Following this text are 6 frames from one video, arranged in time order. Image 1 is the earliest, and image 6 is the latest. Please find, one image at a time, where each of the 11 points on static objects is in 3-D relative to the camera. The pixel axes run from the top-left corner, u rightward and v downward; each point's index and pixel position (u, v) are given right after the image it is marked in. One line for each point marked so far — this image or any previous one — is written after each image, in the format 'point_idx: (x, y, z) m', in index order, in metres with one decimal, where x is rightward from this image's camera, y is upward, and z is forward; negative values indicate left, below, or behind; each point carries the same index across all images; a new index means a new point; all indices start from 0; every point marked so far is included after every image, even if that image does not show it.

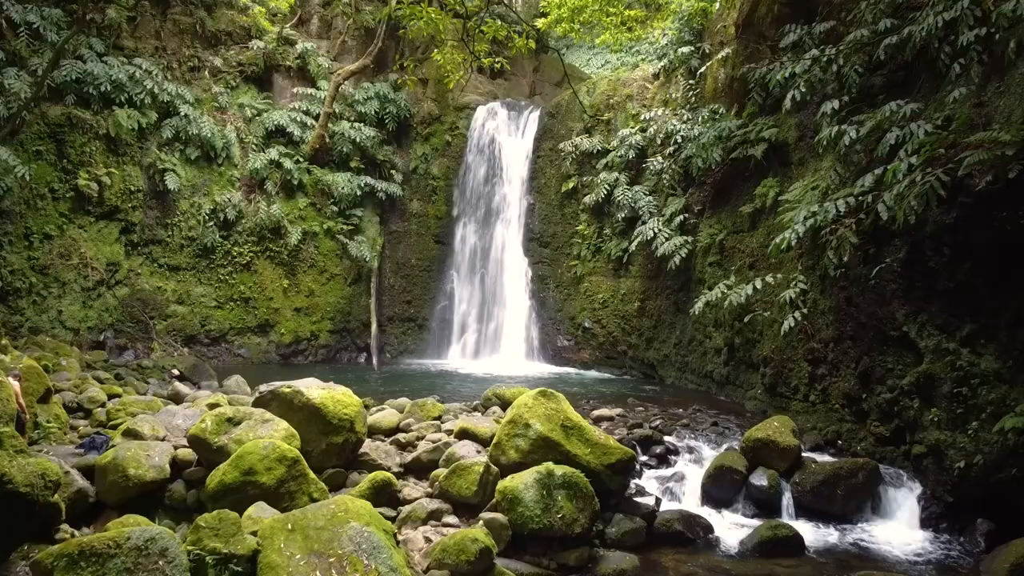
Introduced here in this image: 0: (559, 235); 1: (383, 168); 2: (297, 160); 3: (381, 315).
0: (+1.0, +1.1, +12.0) m
1: (-2.8, +2.6, +12.7) m
2: (-4.4, +2.6, +11.9) m
3: (-2.7, -0.6, +12.0) m
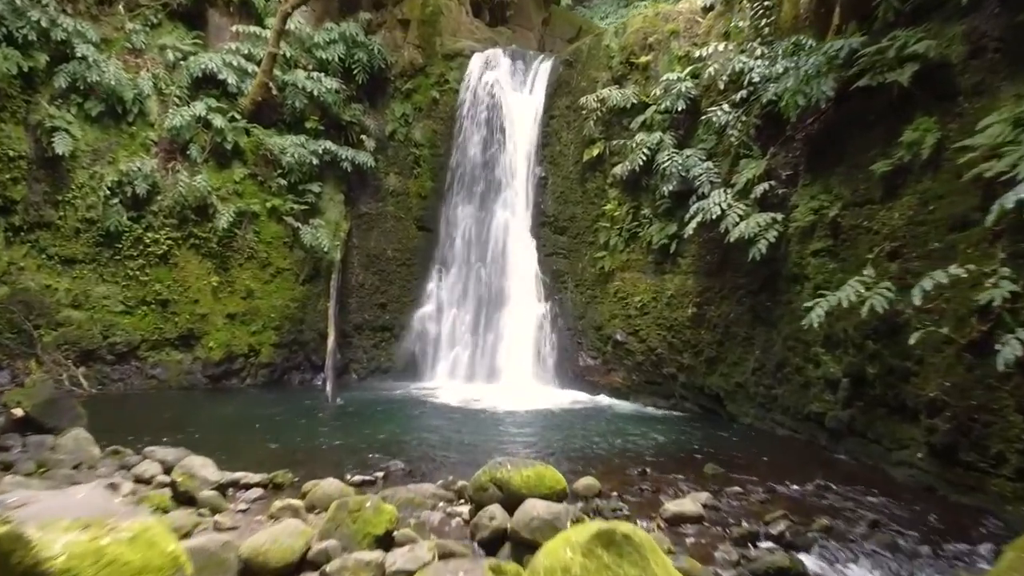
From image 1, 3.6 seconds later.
0: (+1.1, +1.1, +9.0) m
1: (-2.7, +2.6, +9.7) m
2: (-4.3, +2.6, +9.0) m
3: (-2.7, -0.6, +9.0) m
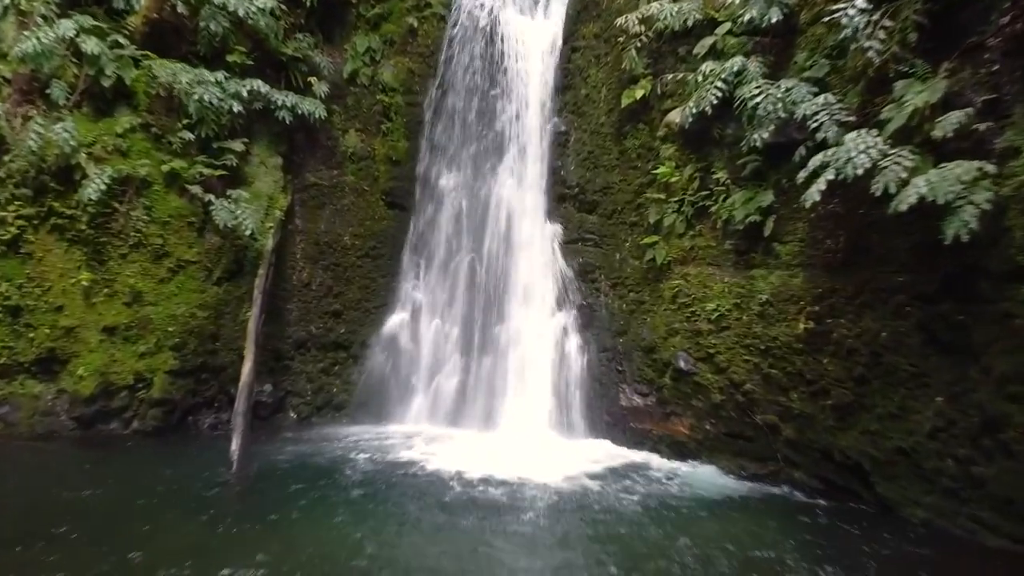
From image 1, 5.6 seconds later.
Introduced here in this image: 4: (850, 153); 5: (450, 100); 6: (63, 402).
0: (+1.2, +1.1, +6.3) m
1: (-2.6, +2.6, +7.0) m
2: (-4.3, +2.6, +6.2) m
3: (-2.6, -0.6, +6.3) m
4: (+2.5, +1.0, +4.2) m
5: (-0.8, +2.5, +7.7) m
6: (-4.5, -1.1, +5.8) m
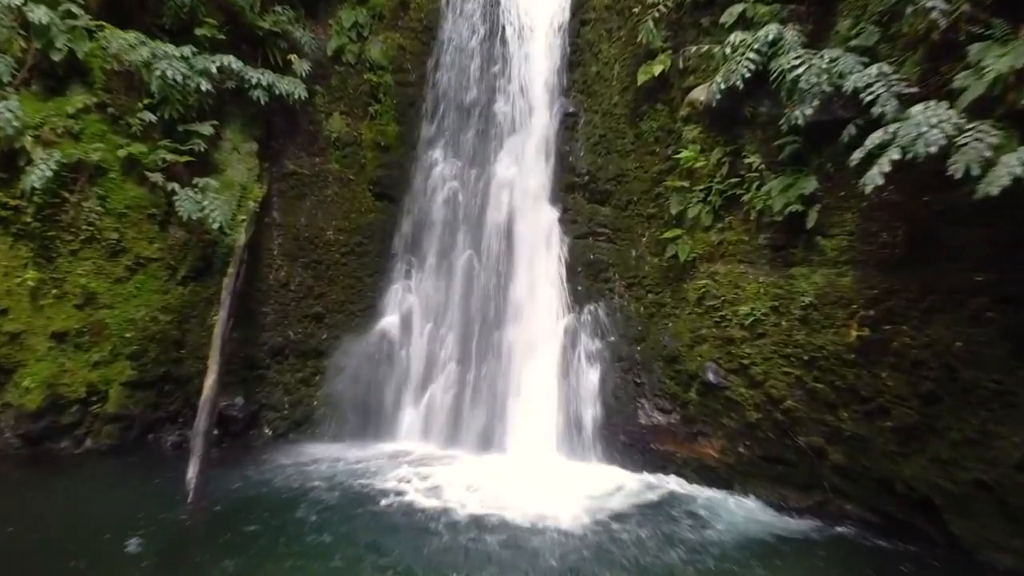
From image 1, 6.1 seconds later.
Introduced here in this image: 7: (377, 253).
0: (+1.2, +1.1, +5.6) m
1: (-2.6, +2.6, +6.3) m
2: (-4.2, +2.6, +5.6) m
3: (-2.6, -0.6, +5.6) m
4: (+2.5, +0.9, +3.5) m
5: (-0.8, +2.5, +7.0) m
6: (-4.5, -1.1, +5.1) m
7: (-1.5, +0.4, +6.5) m
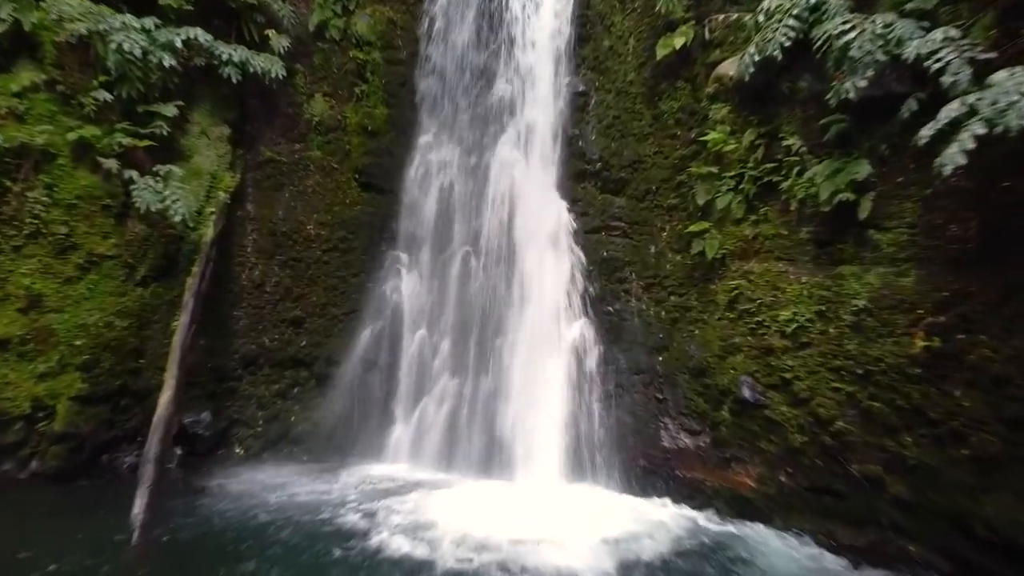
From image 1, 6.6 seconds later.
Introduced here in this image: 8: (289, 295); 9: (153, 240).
0: (+1.2, +1.1, +5.0) m
1: (-2.6, +2.6, +5.7) m
2: (-4.2, +2.6, +4.9) m
3: (-2.5, -0.6, +5.0) m
4: (+2.5, +0.9, +2.9) m
5: (-0.8, +2.5, +6.4) m
6: (-4.5, -1.2, +4.5) m
7: (-1.5, +0.4, +5.8) m
8: (-2.0, 0.0, +5.4) m
9: (-3.0, +0.4, +4.9) m
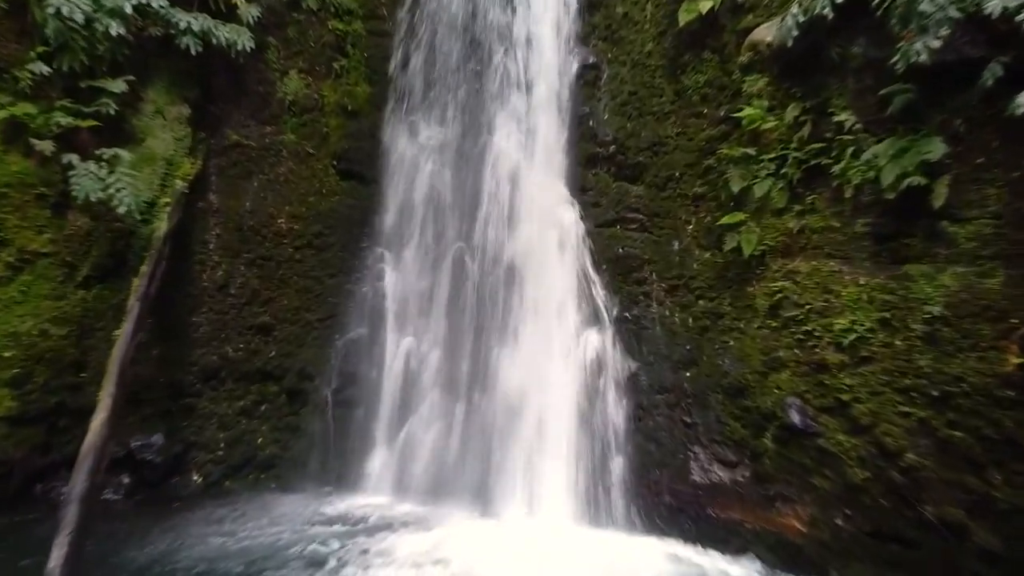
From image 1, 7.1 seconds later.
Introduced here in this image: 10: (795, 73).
0: (+1.2, +1.0, +4.3) m
1: (-2.6, +2.6, +5.0) m
2: (-4.2, +2.6, +4.3) m
3: (-2.5, -0.6, +4.4) m
4: (+2.5, +0.9, +2.3) m
5: (-0.8, +2.4, +5.8) m
6: (-4.5, -1.2, +3.9) m
7: (-1.5, +0.4, +5.2) m
8: (-2.0, -0.1, +4.7) m
9: (-3.0, +0.4, +4.2) m
10: (+1.8, +1.4, +3.8) m
